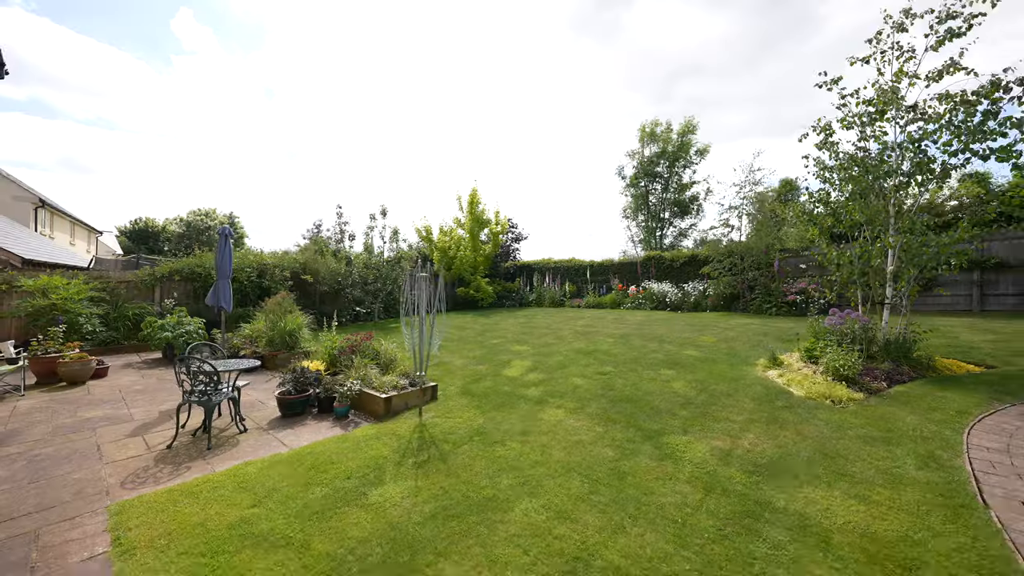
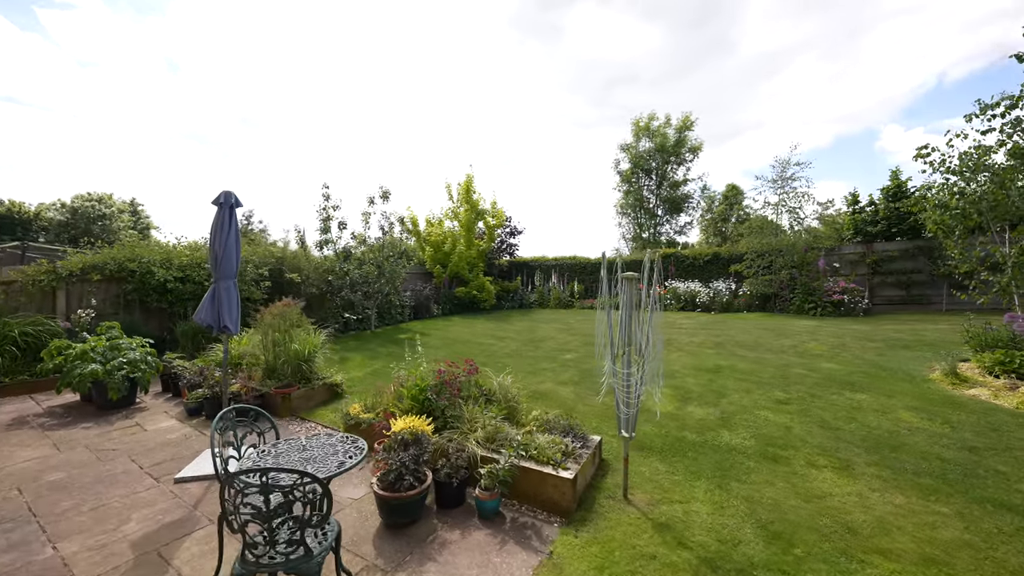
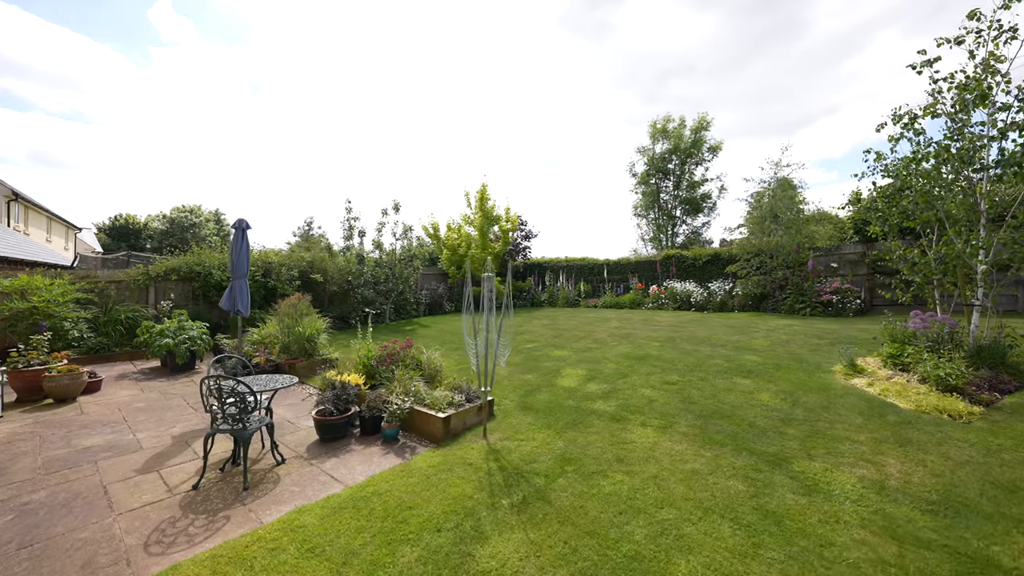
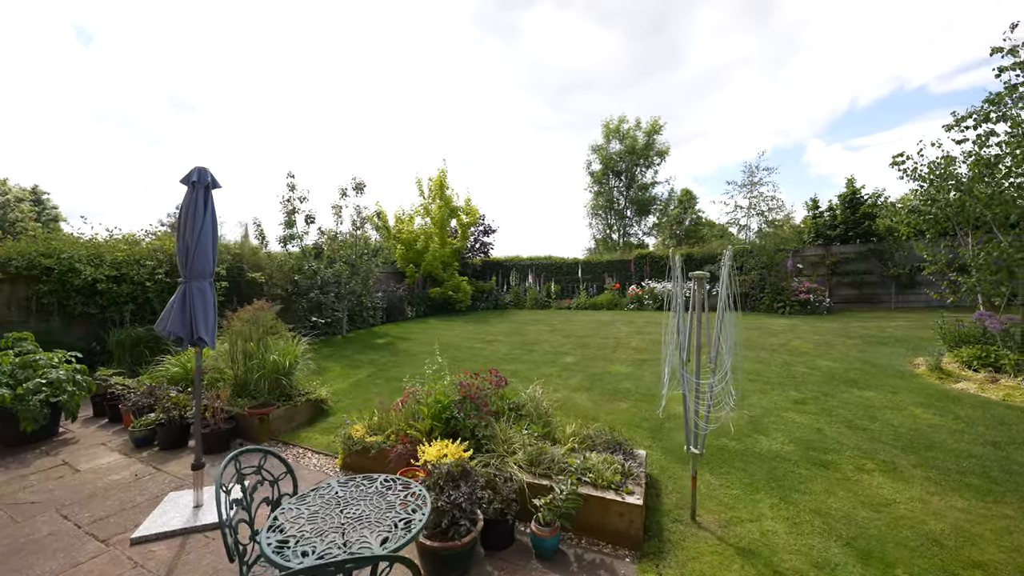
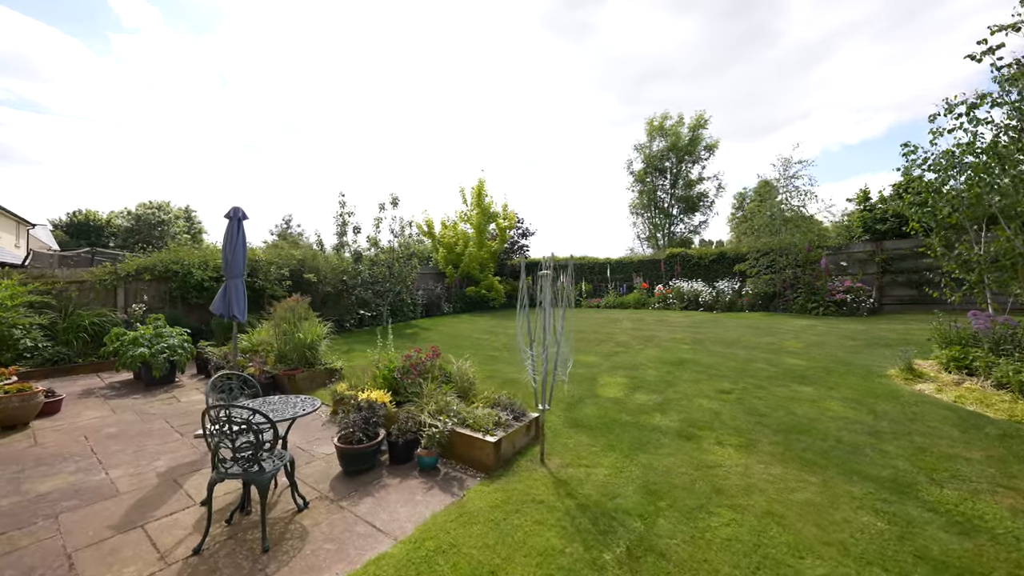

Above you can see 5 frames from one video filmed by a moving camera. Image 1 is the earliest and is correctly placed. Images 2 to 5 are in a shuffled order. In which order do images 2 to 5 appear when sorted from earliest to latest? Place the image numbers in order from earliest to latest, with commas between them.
3, 5, 2, 4
